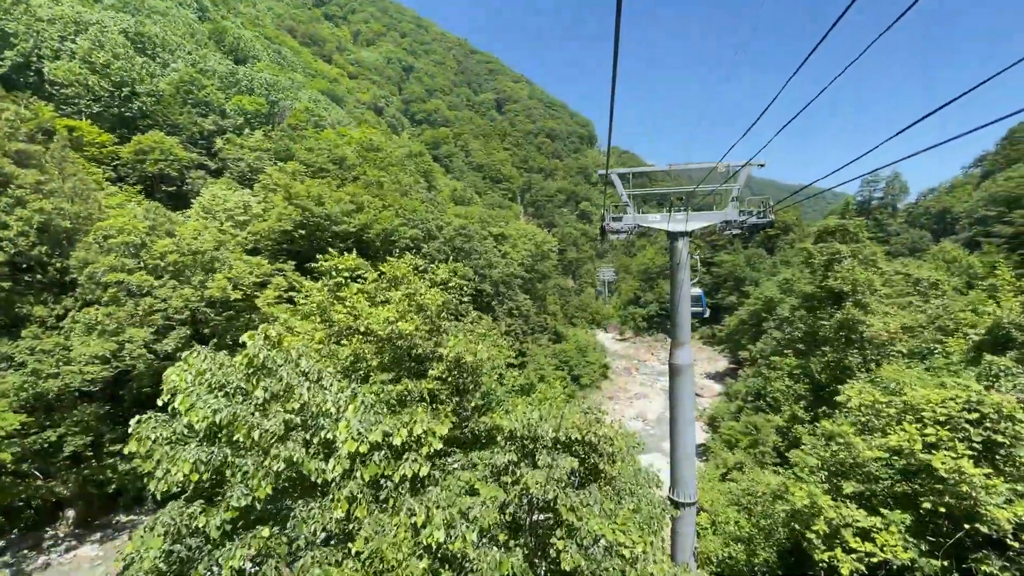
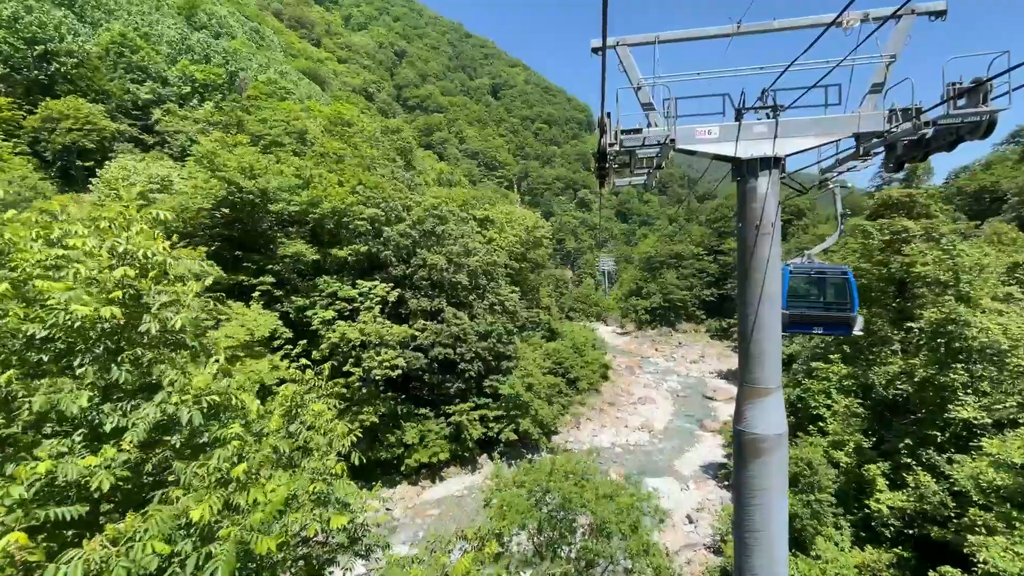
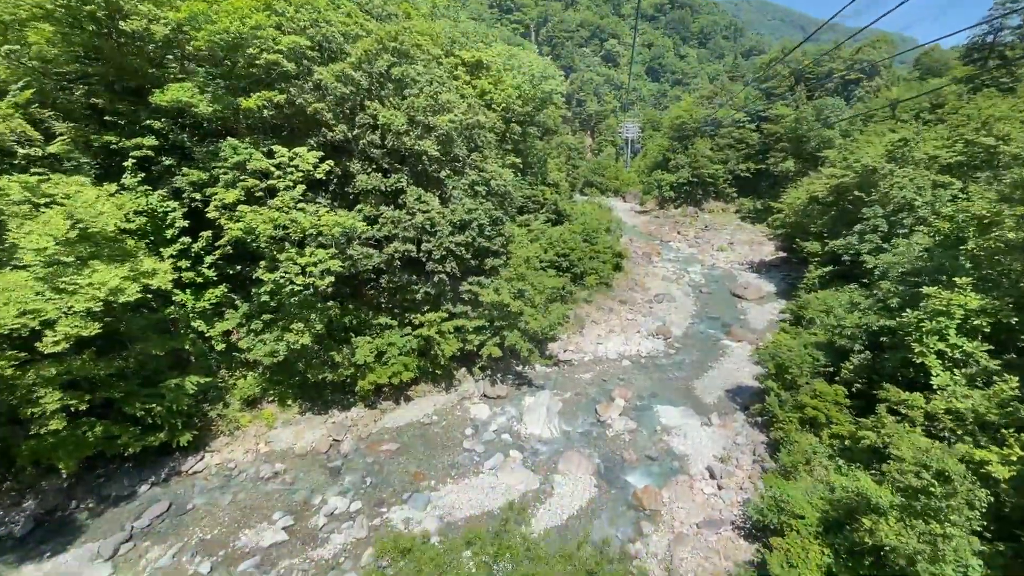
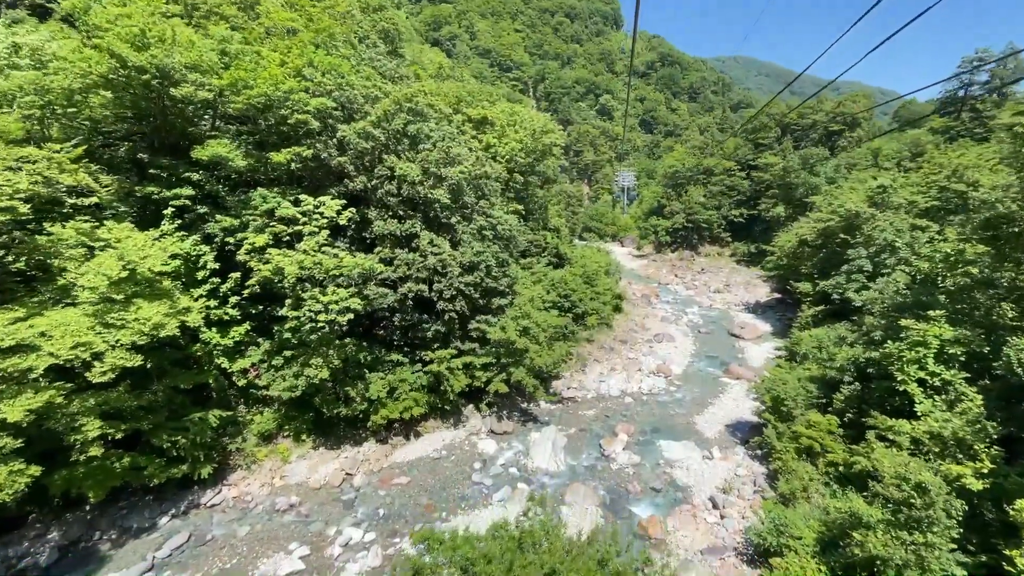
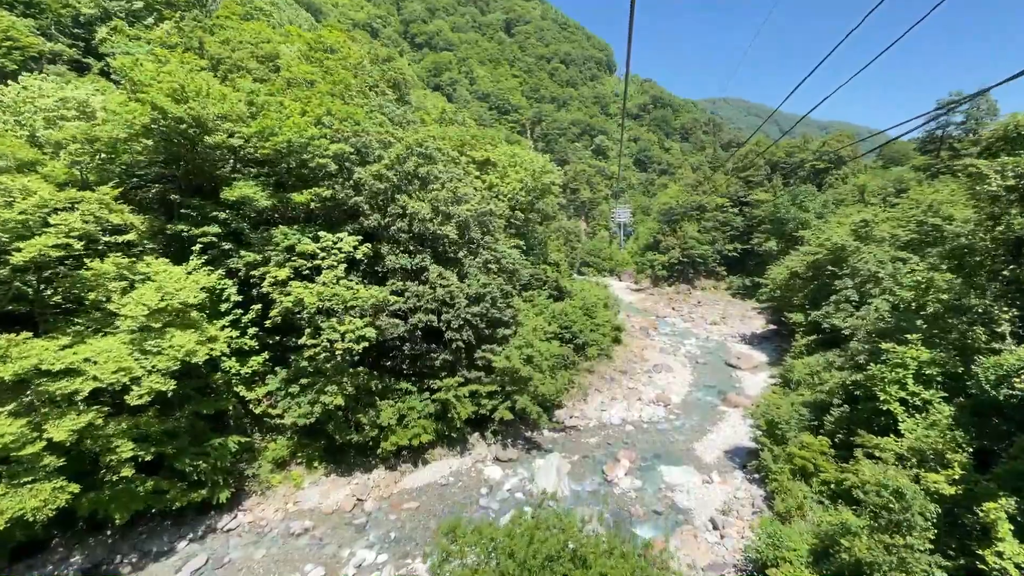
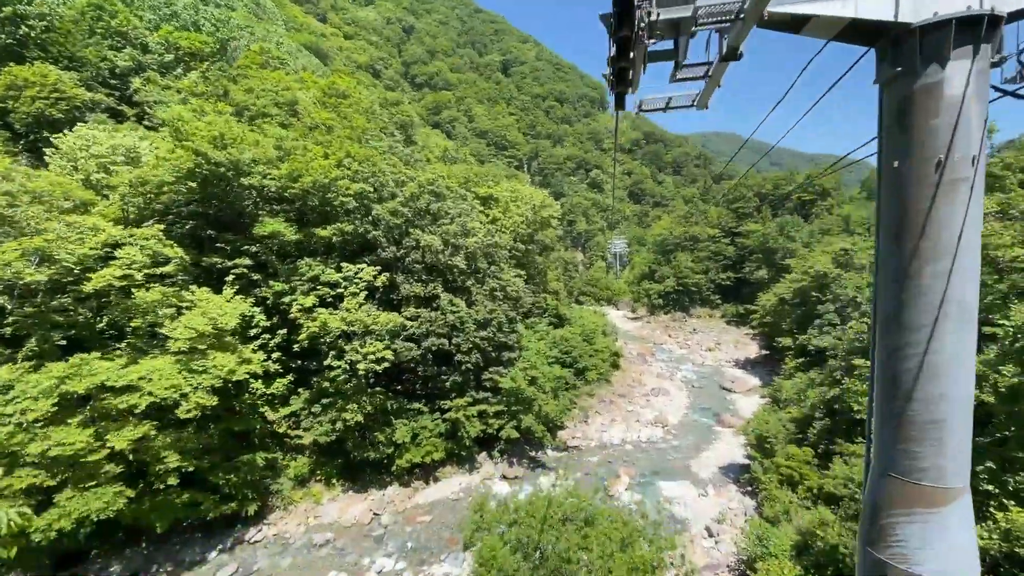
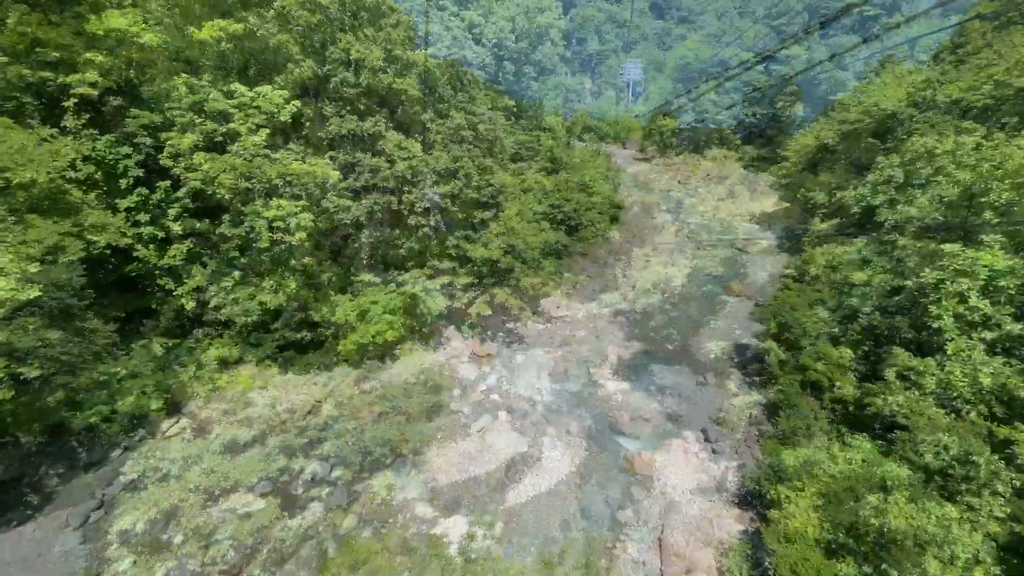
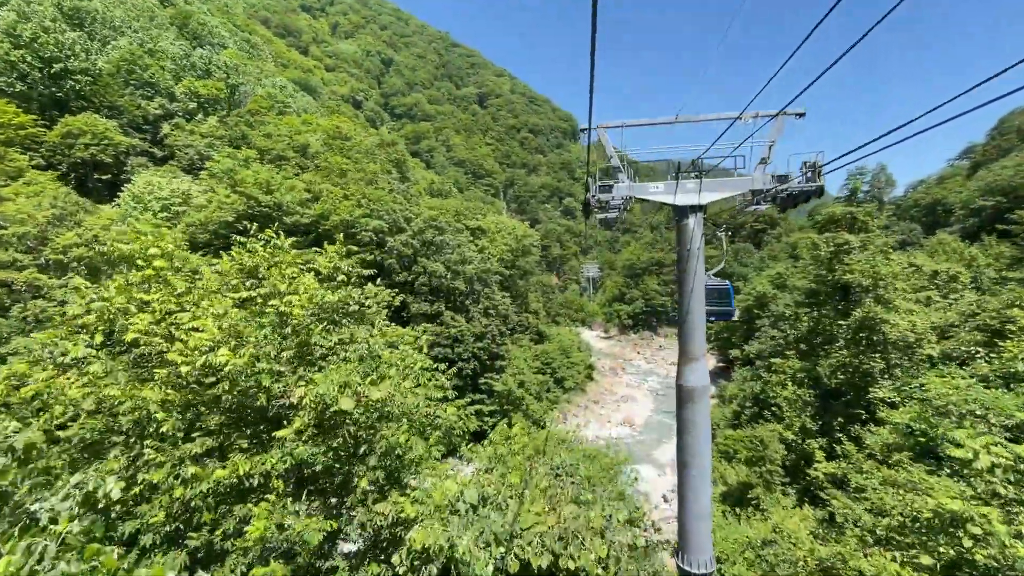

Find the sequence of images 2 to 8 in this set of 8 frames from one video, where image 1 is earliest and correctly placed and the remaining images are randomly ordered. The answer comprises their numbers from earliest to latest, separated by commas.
8, 2, 6, 5, 4, 3, 7
